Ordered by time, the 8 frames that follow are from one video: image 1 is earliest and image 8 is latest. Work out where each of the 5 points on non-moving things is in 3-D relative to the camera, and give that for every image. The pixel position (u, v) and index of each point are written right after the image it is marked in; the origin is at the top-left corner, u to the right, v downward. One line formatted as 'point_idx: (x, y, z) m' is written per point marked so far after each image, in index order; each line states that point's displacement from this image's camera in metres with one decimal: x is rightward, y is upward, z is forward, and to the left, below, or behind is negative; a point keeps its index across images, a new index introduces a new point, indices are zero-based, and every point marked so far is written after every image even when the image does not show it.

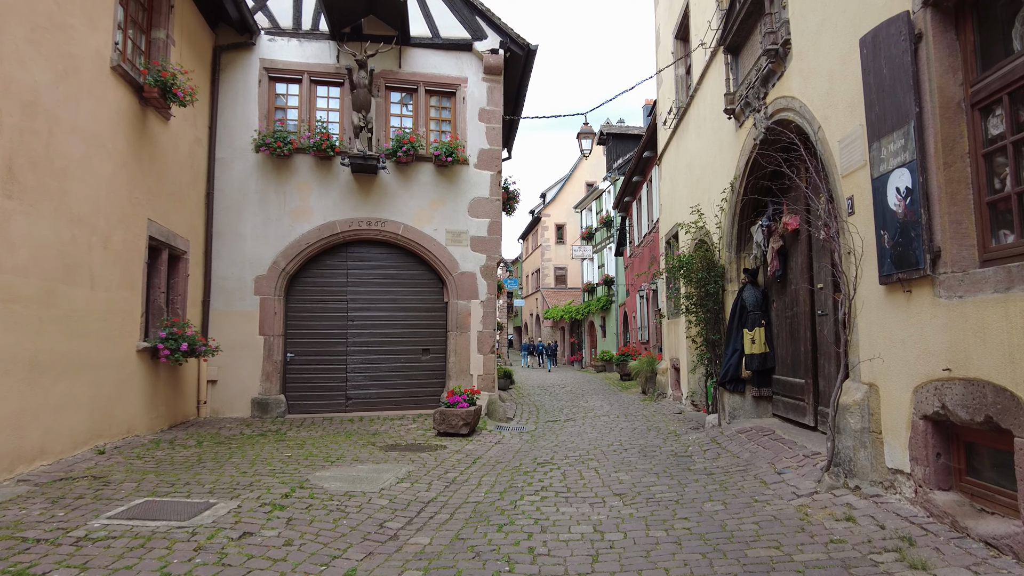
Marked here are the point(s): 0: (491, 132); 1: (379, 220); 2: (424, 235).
0: (-0.3, +2.4, +10.1) m
1: (-2.0, +1.0, +9.7) m
2: (-1.3, +0.8, +9.8) m
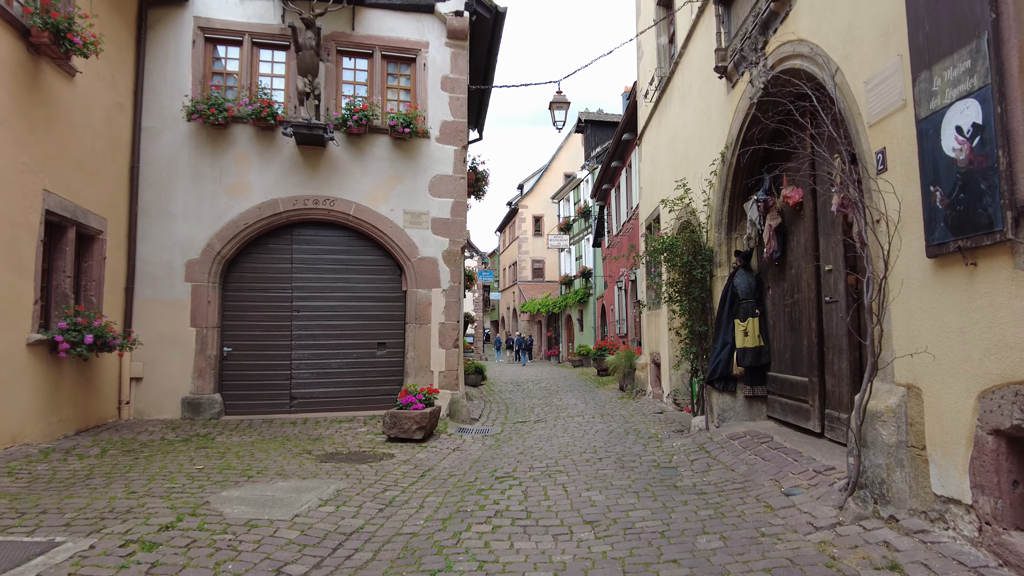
0: (-0.8, +2.6, +9.1) m
1: (-2.4, +1.2, +8.7) m
2: (-1.8, +1.0, +8.9) m
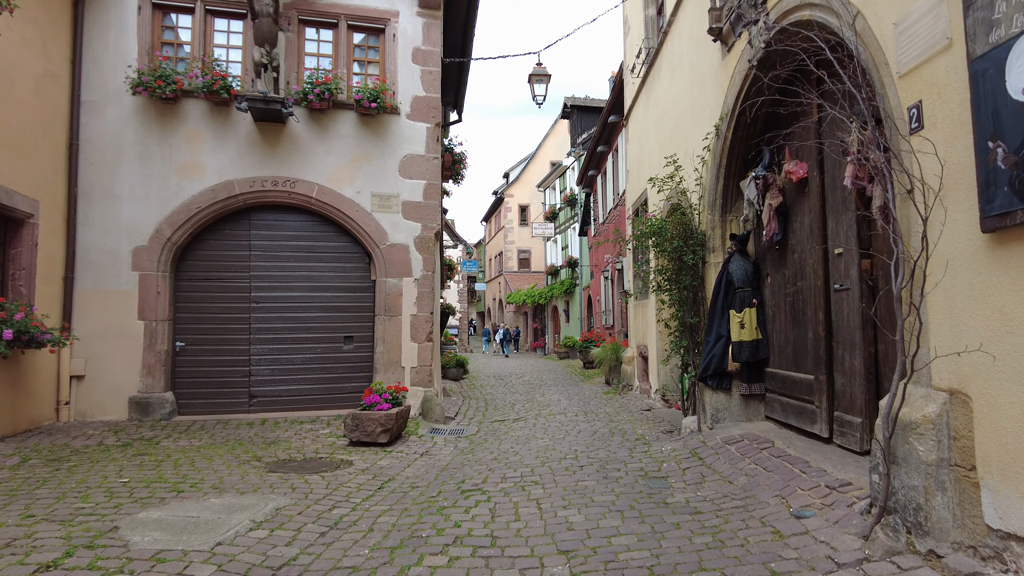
0: (-1.1, +2.7, +8.4) m
1: (-2.7, +1.3, +8.0) m
2: (-2.1, +1.1, +8.2) m
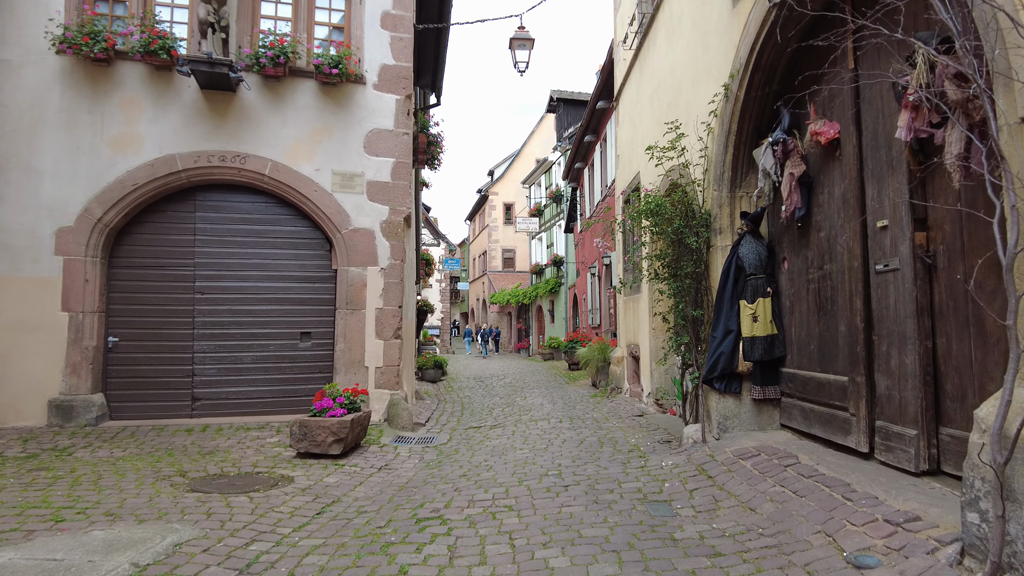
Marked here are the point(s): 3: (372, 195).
0: (-1.3, +2.8, +7.6) m
1: (-3.0, +1.4, +7.1) m
2: (-2.3, +1.2, +7.3) m
3: (-1.6, +1.0, +7.5) m
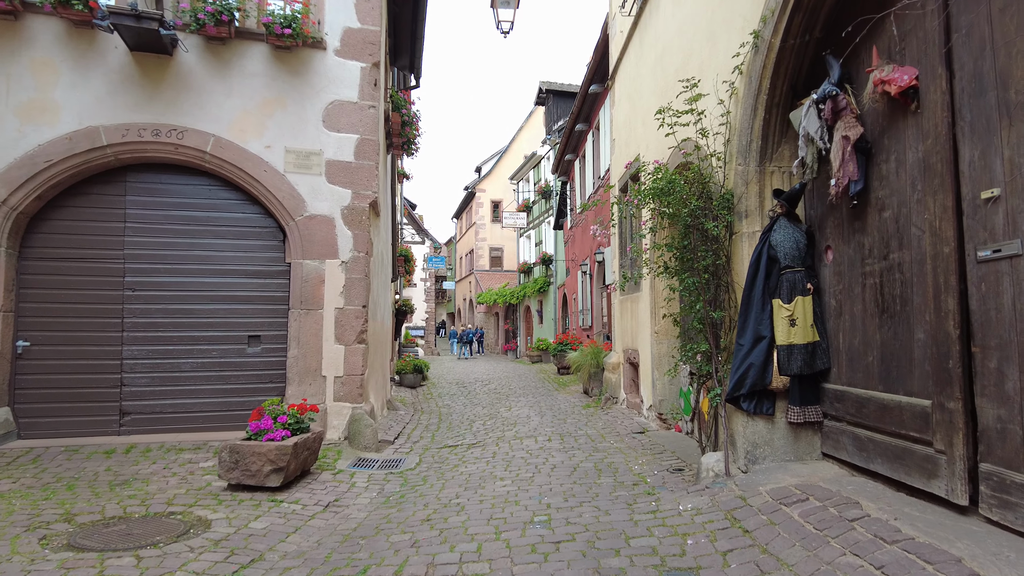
0: (-1.5, +2.8, +6.6) m
1: (-3.1, +1.5, +6.1) m
2: (-2.5, +1.3, +6.3) m
3: (-1.8, +1.1, +6.5) m
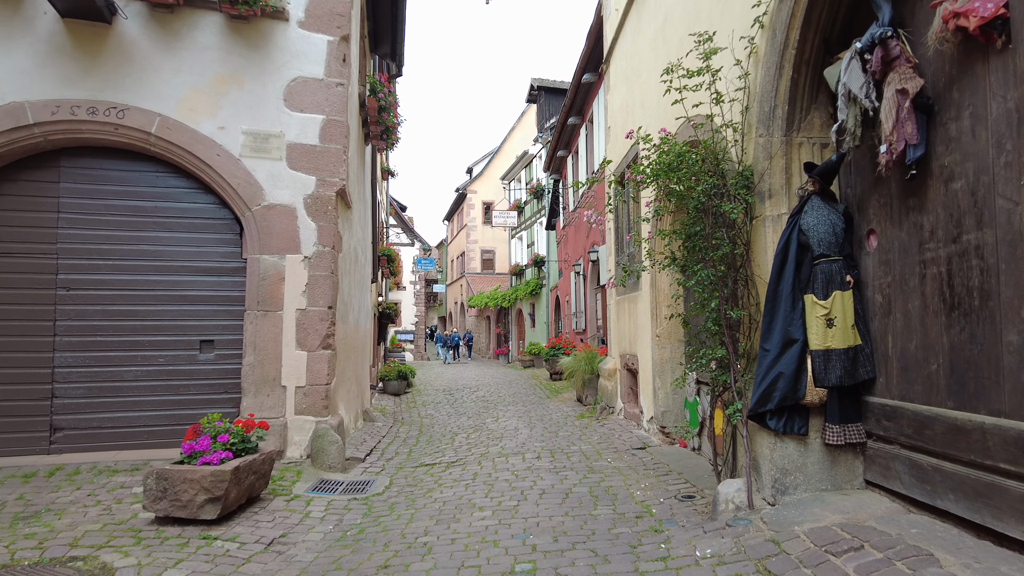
0: (-1.6, +2.9, +5.9) m
1: (-3.3, +1.5, +5.4) m
2: (-2.6, +1.3, +5.6) m
3: (-1.9, +1.1, +5.8) m
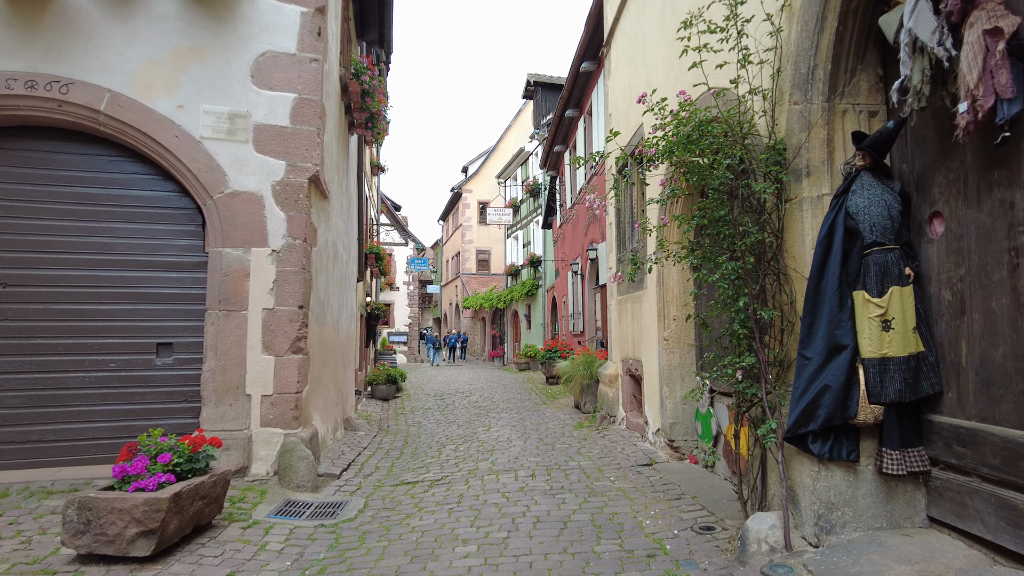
0: (-1.7, +2.9, +5.3) m
1: (-3.3, +1.5, +4.8) m
2: (-2.7, +1.3, +5.0) m
3: (-2.0, +1.1, +5.2) m
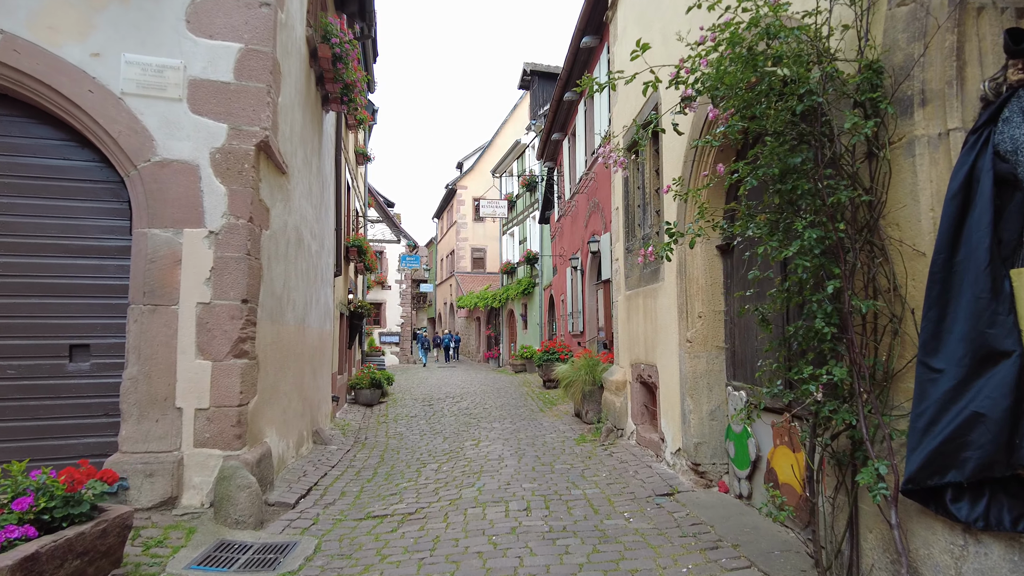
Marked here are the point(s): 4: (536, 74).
0: (-1.8, +2.9, +4.4) m
1: (-3.4, +1.6, +3.9) m
2: (-2.7, +1.4, +4.1) m
3: (-2.0, +1.2, +4.2) m
4: (+0.7, +6.4, +19.8) m
